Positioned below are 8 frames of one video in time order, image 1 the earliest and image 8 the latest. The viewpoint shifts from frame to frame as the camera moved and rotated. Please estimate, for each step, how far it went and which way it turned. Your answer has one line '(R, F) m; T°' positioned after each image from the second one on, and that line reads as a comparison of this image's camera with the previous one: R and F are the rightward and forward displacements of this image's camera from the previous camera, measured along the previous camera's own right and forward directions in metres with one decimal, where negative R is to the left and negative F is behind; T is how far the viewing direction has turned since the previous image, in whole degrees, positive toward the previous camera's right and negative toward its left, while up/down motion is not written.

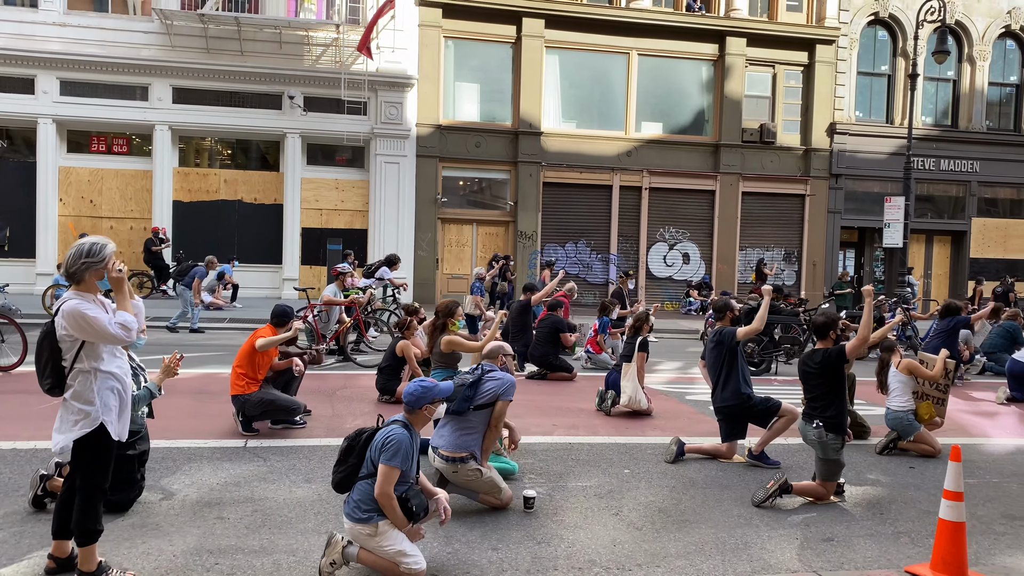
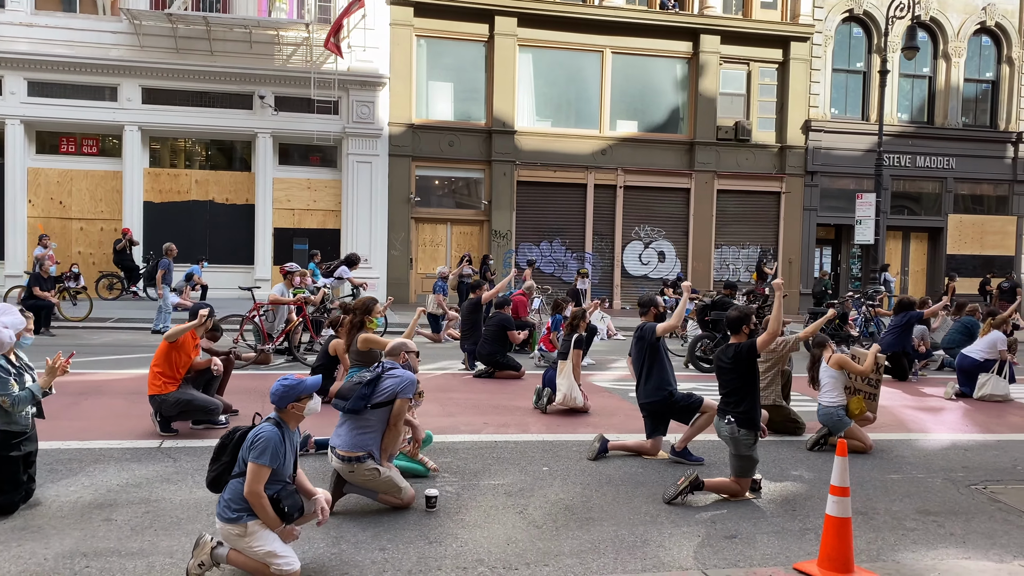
(+0.6, +0.1) m; 0°
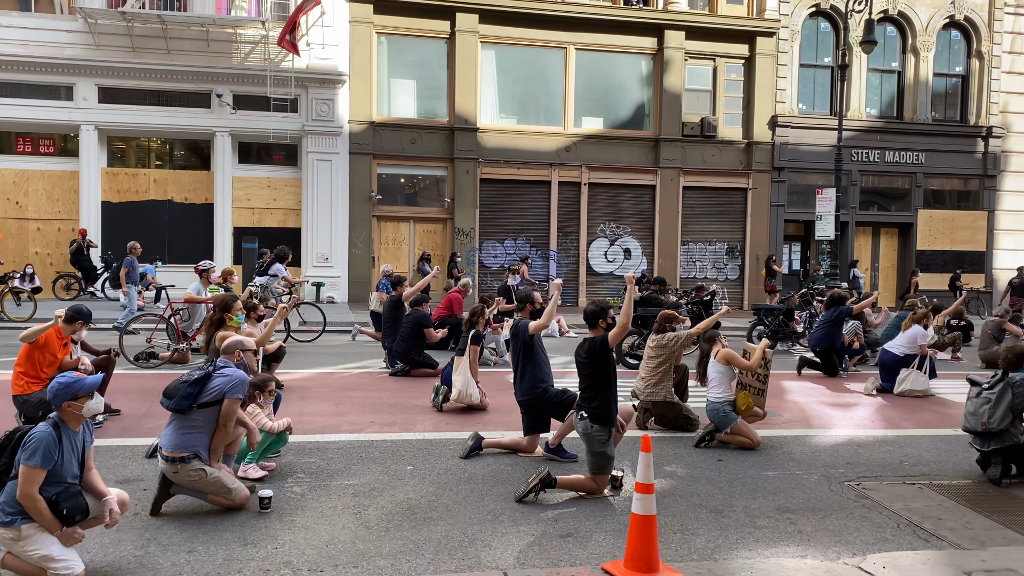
(+1.0, +0.1) m; 0°
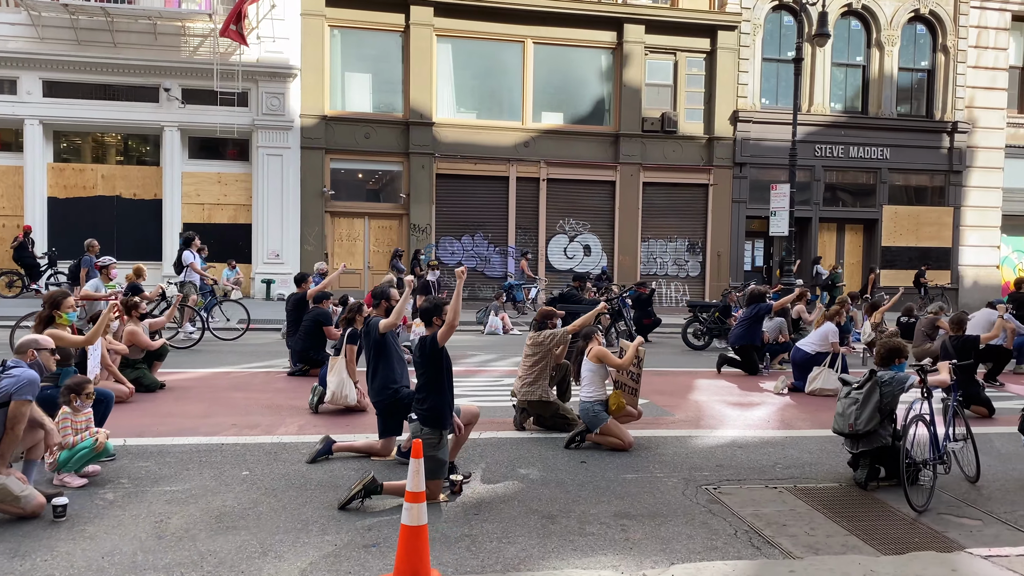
(+1.0, +0.2) m; 0°
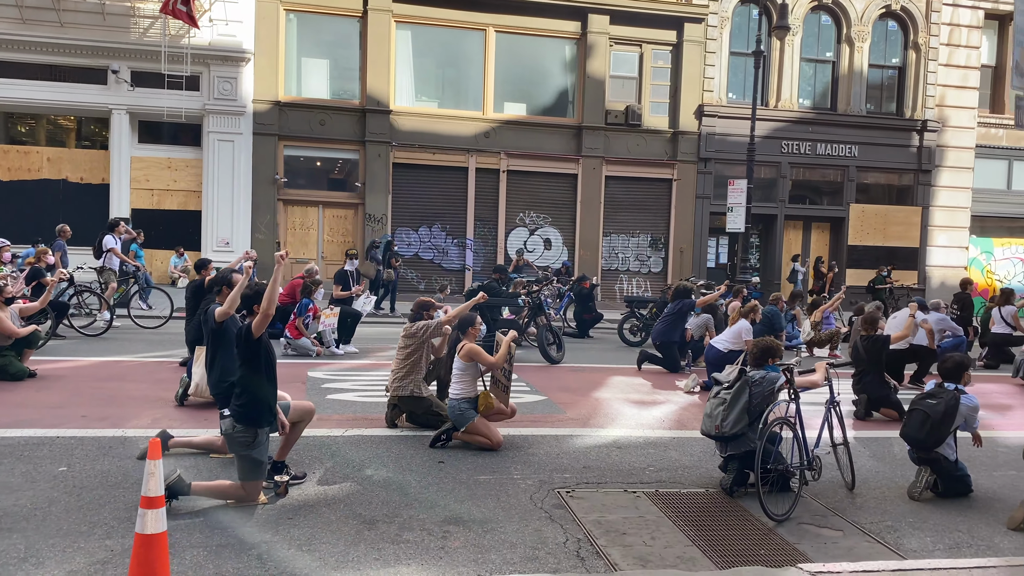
(+0.9, +0.4) m; 0°
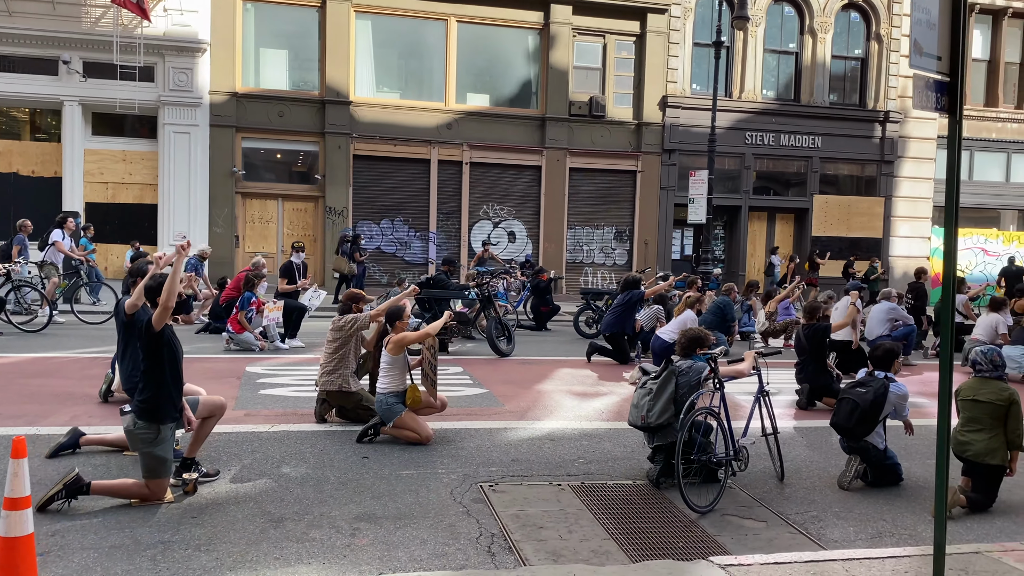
(+0.4, +0.1) m; +2°
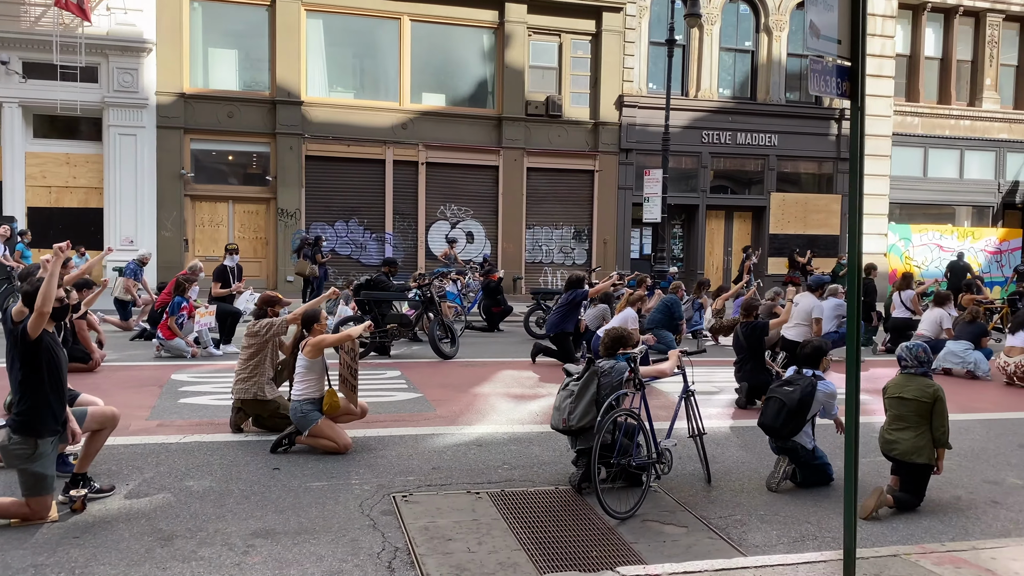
(+0.4, +0.2) m; +2°
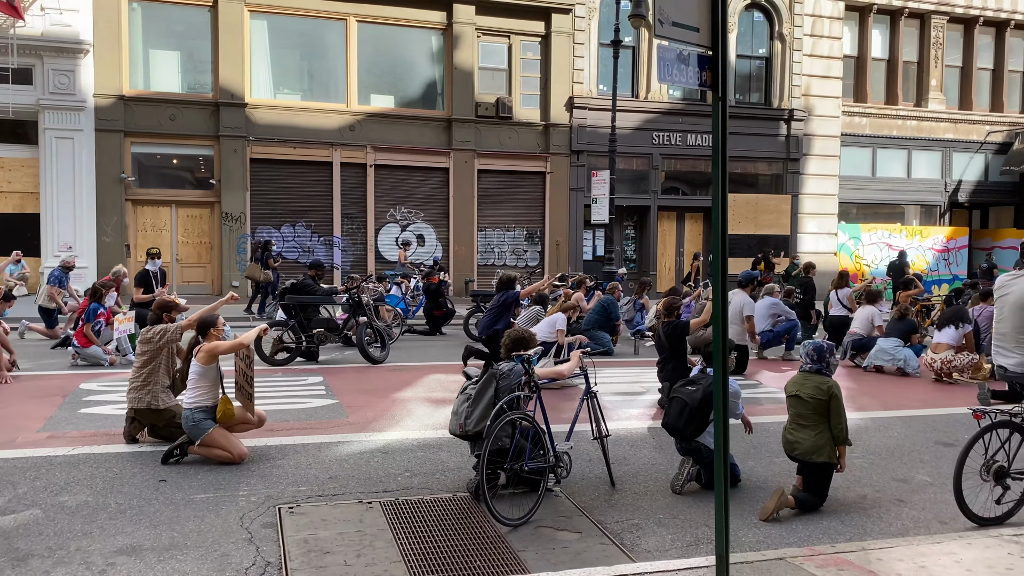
(+0.5, +0.1) m; +2°
